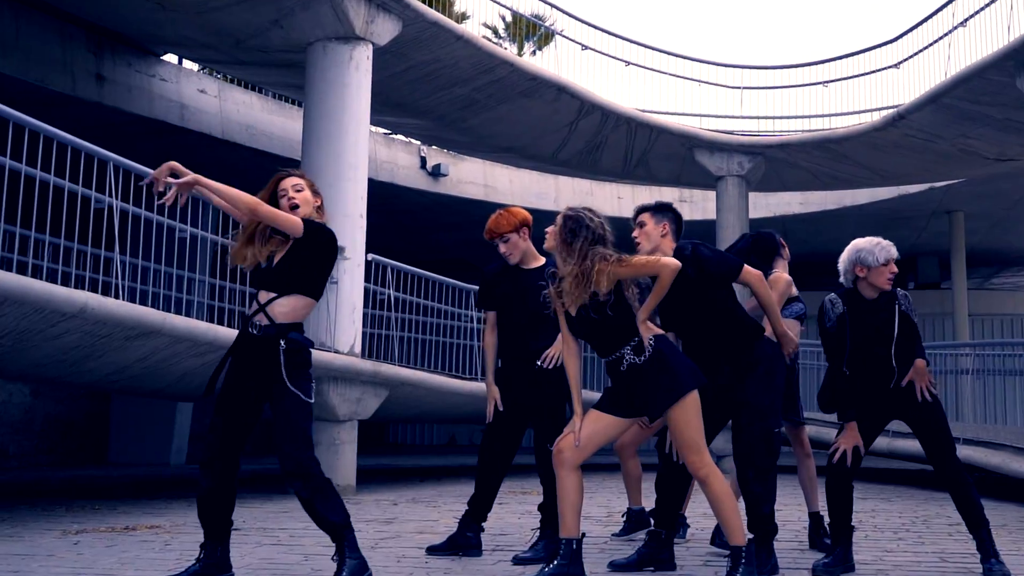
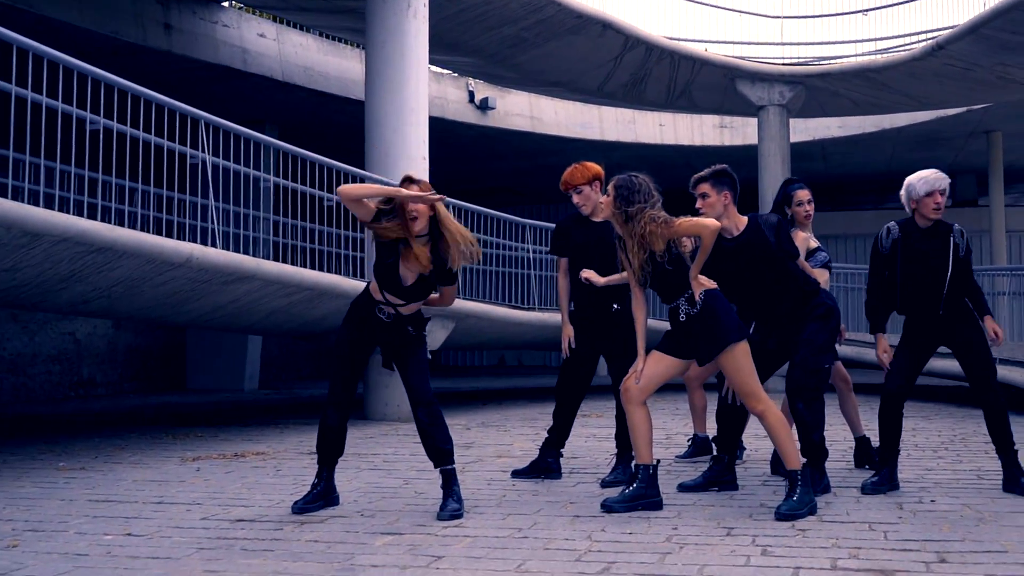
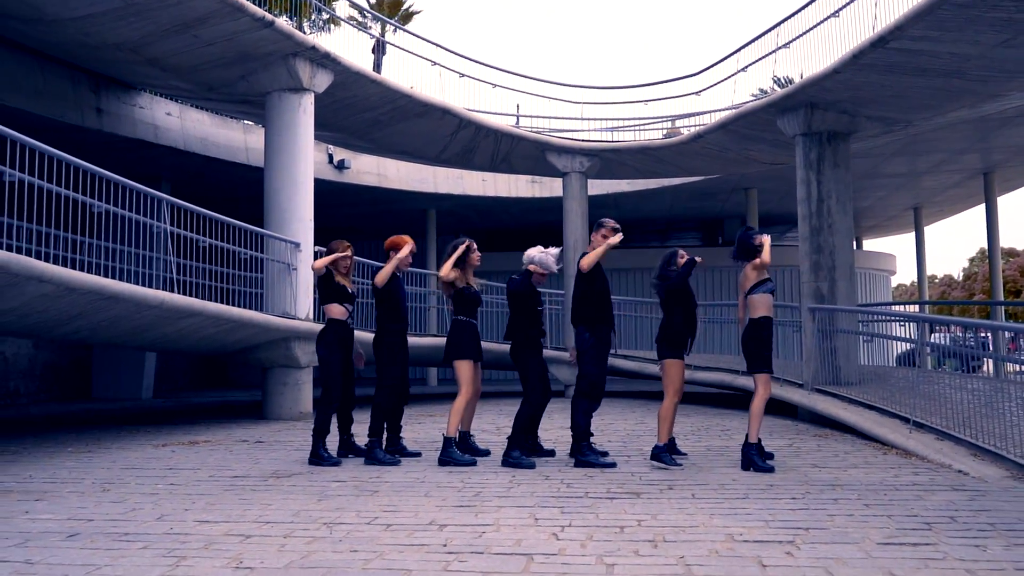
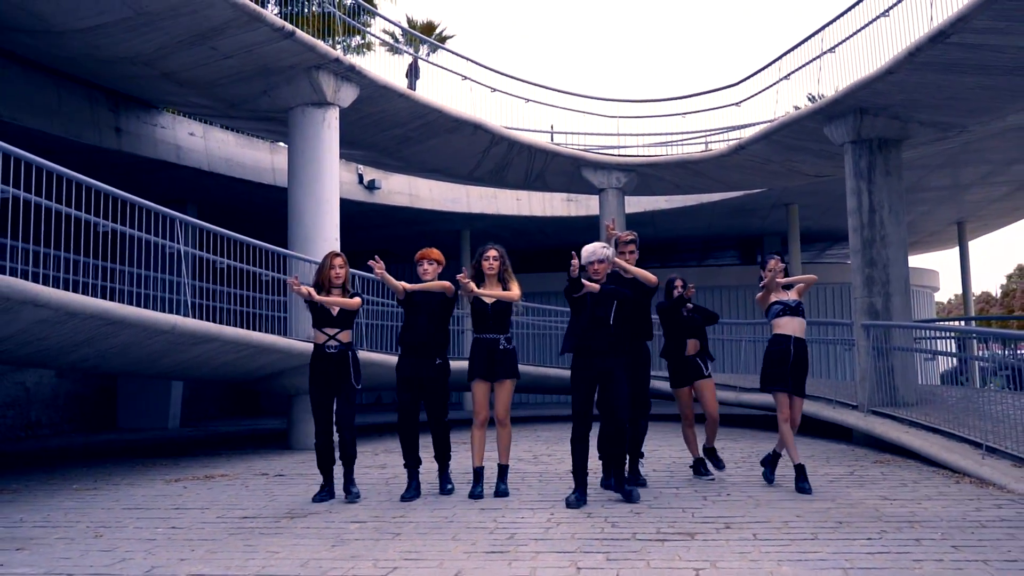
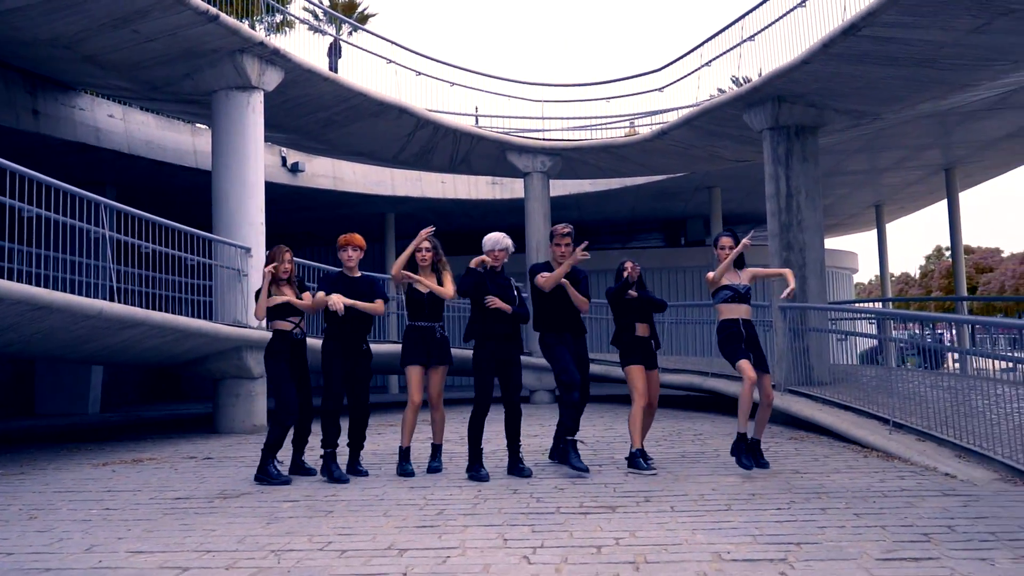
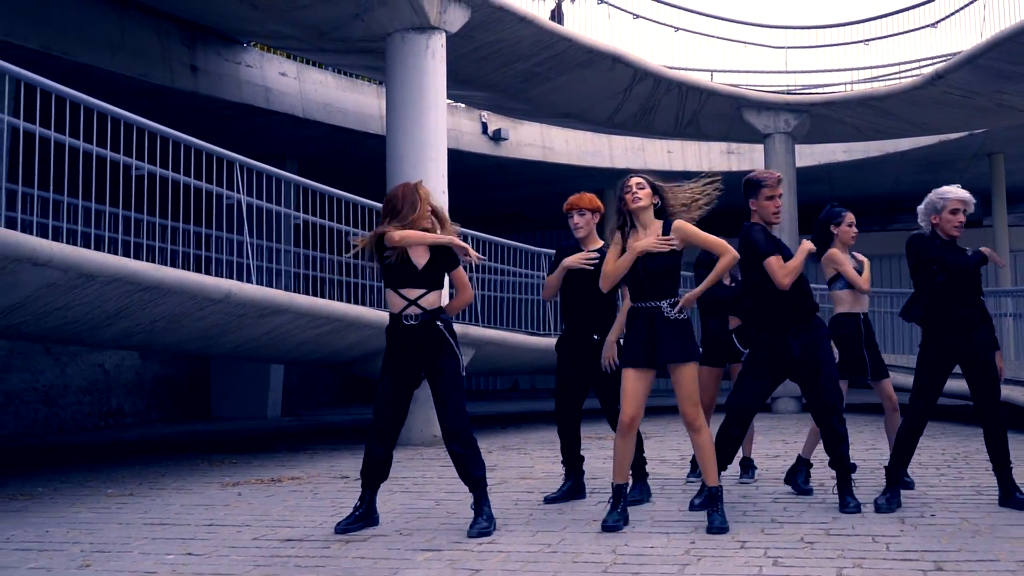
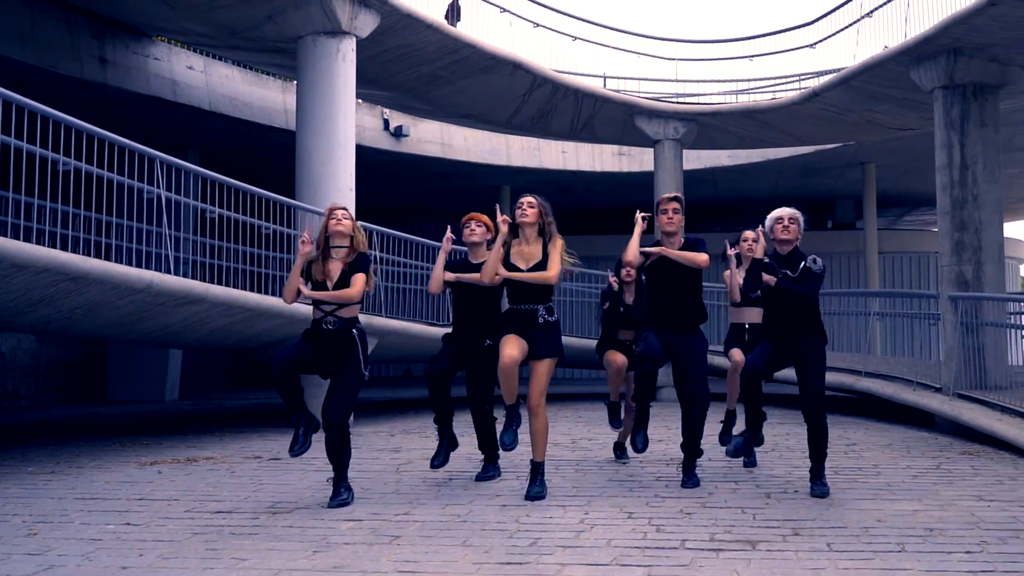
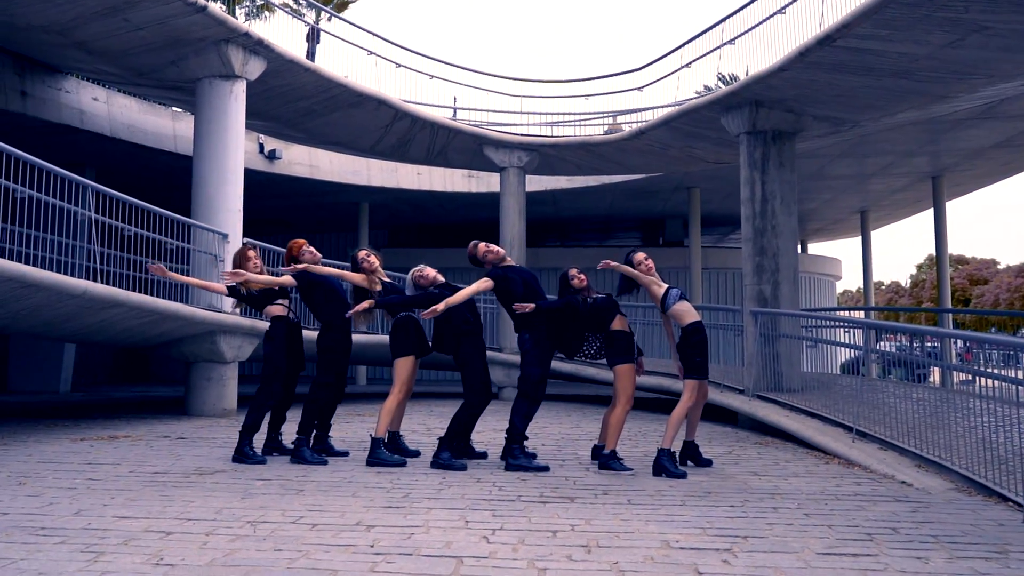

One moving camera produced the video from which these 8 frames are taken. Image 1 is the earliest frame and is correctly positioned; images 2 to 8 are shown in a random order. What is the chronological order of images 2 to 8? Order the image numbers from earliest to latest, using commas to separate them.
2, 6, 7, 4, 5, 3, 8
